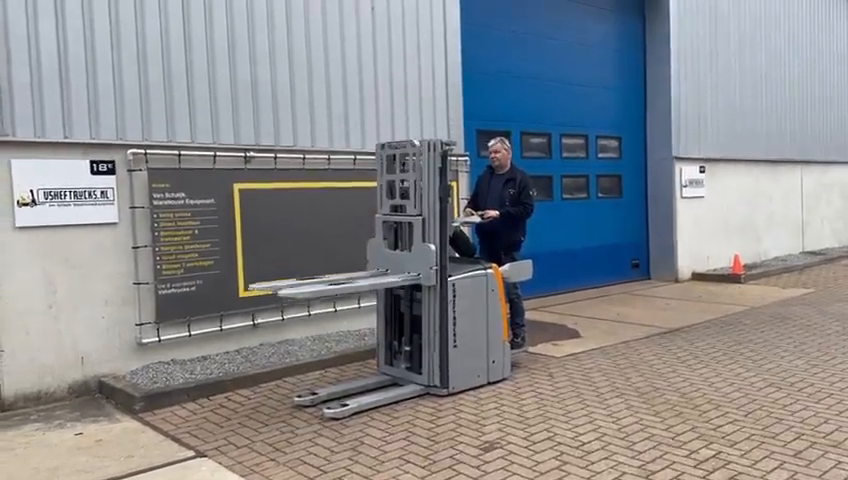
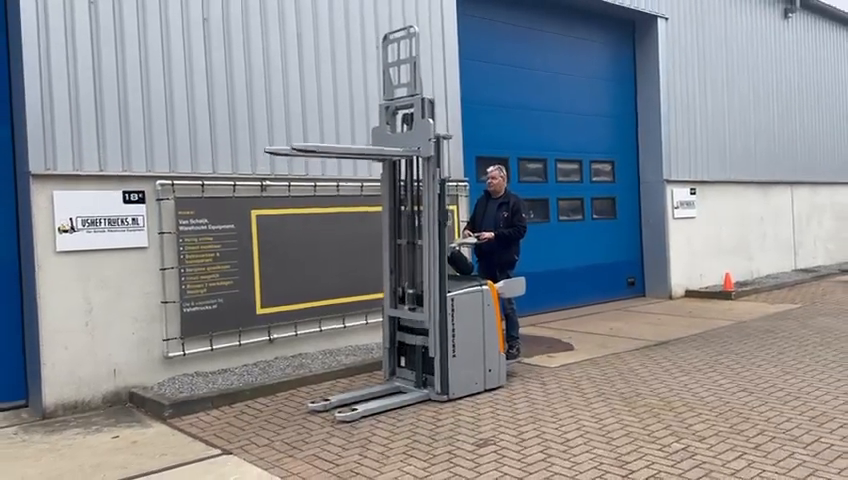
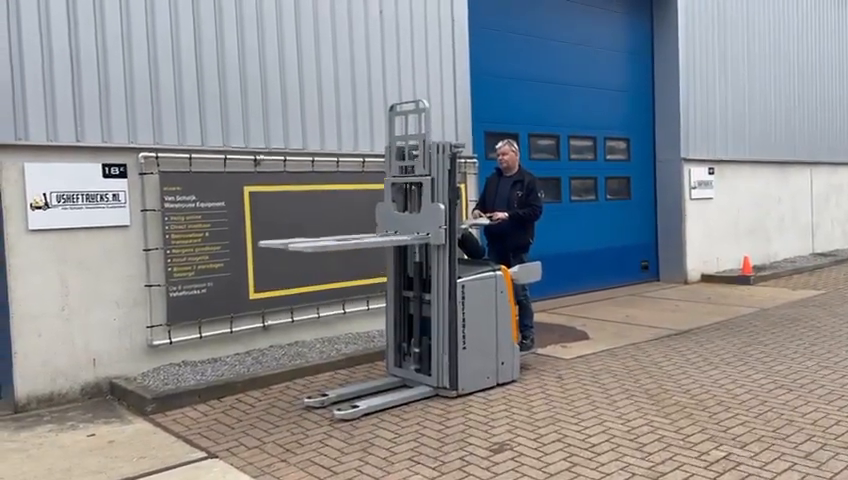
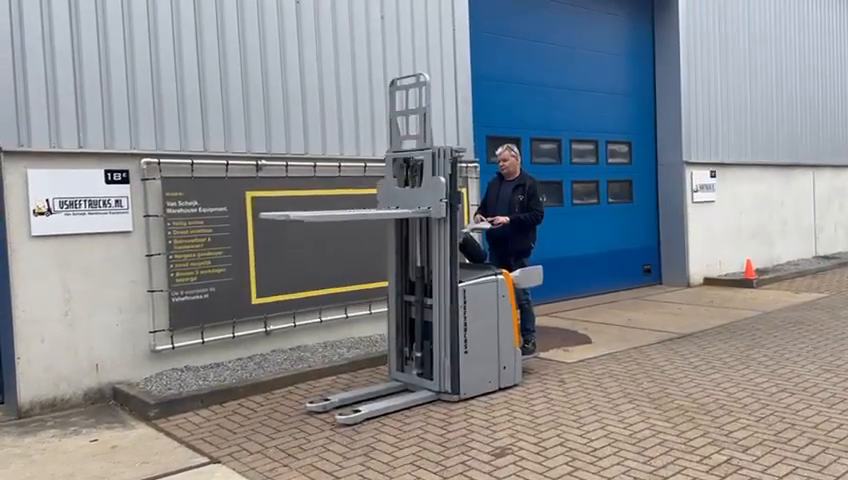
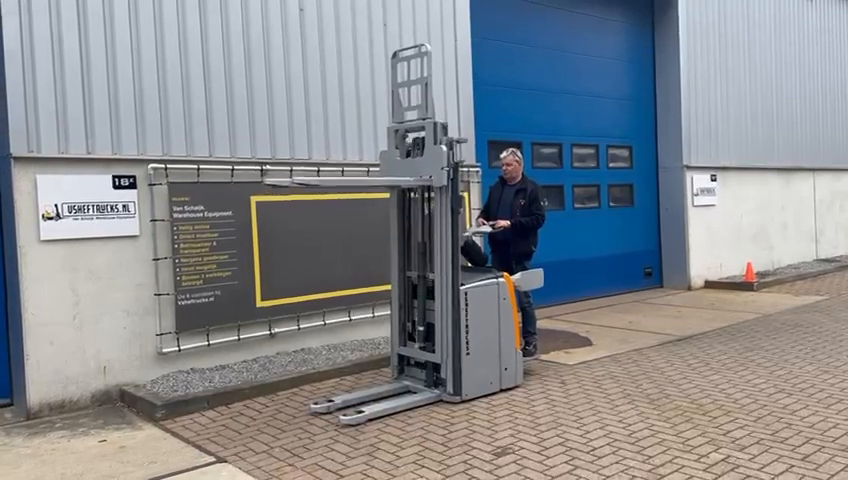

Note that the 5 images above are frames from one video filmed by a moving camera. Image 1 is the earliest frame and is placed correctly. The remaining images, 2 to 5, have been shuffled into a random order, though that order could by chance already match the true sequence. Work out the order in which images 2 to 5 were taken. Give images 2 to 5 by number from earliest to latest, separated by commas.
3, 4, 5, 2
